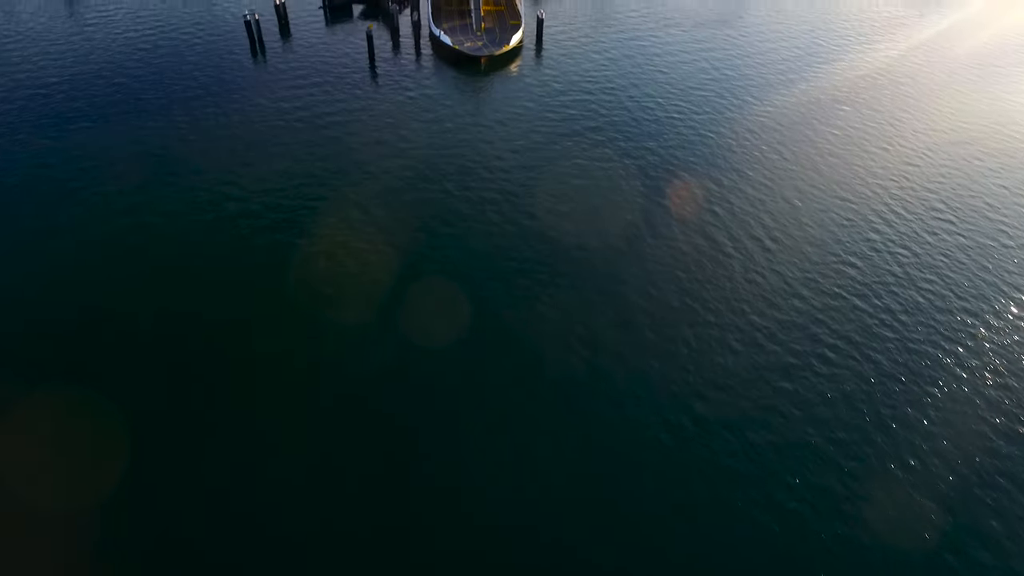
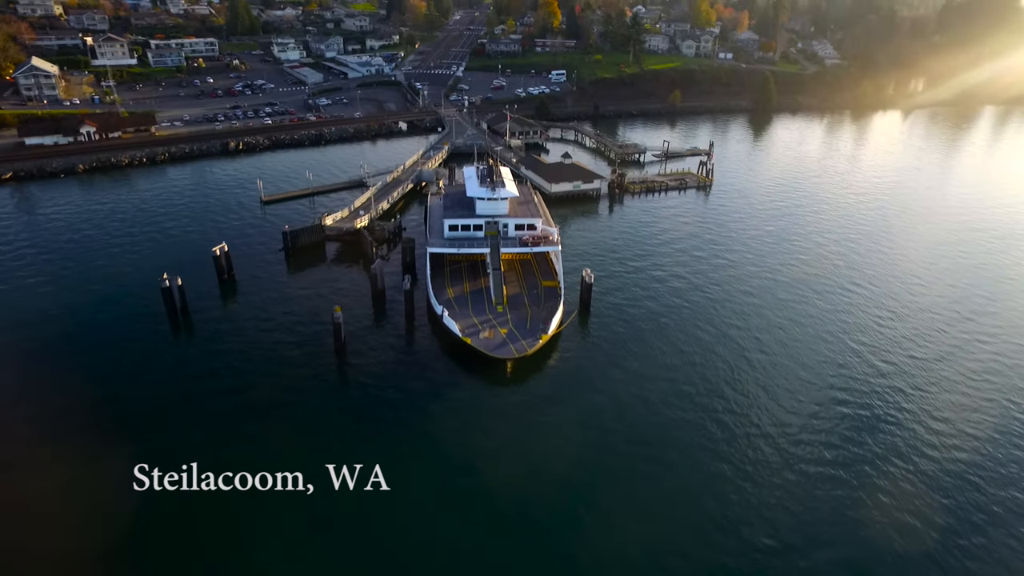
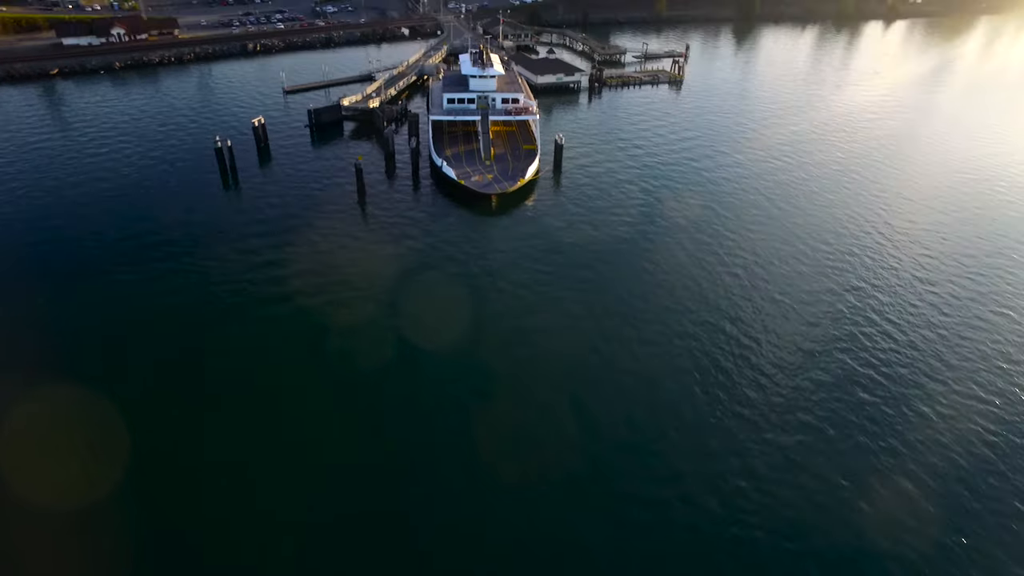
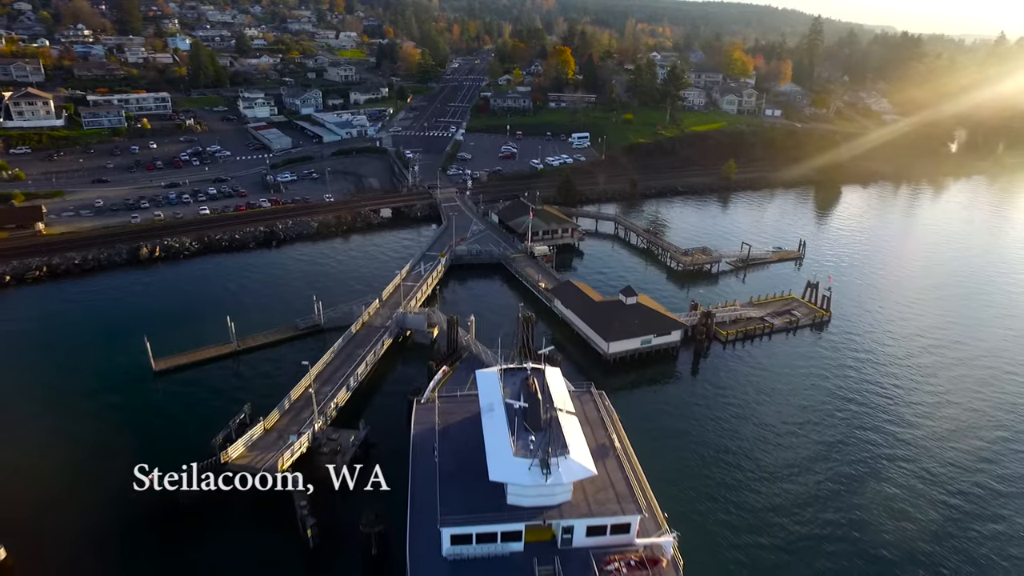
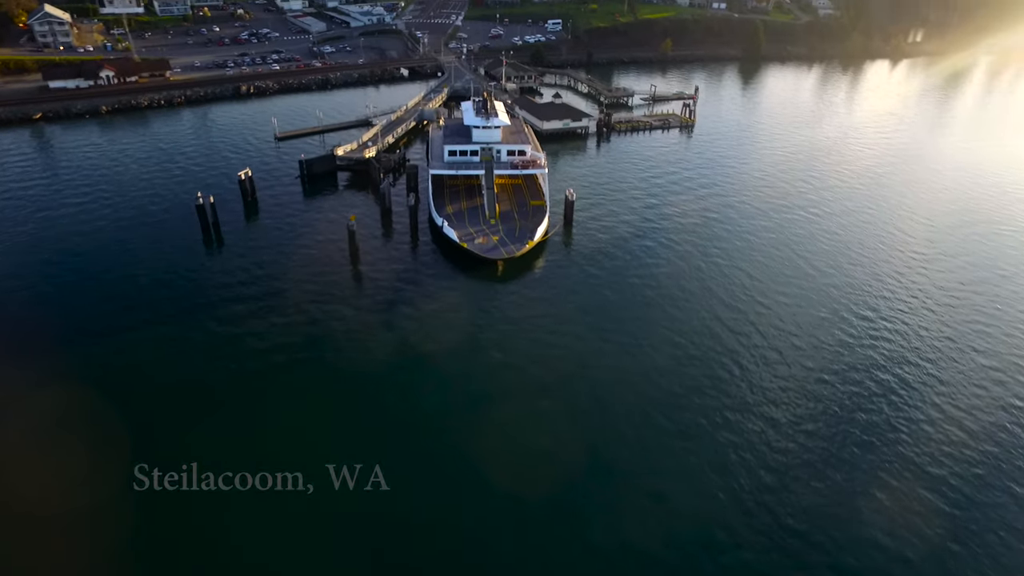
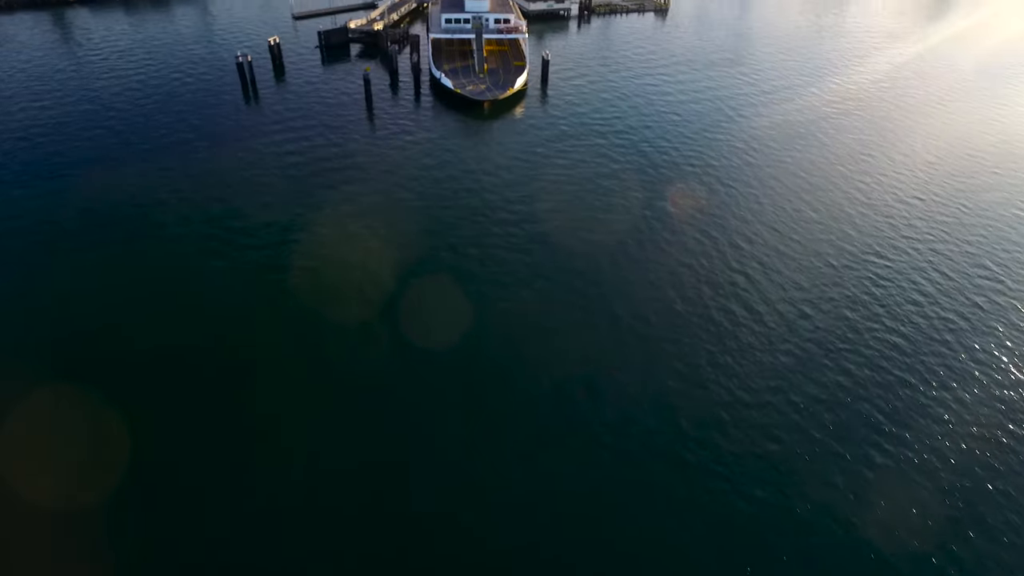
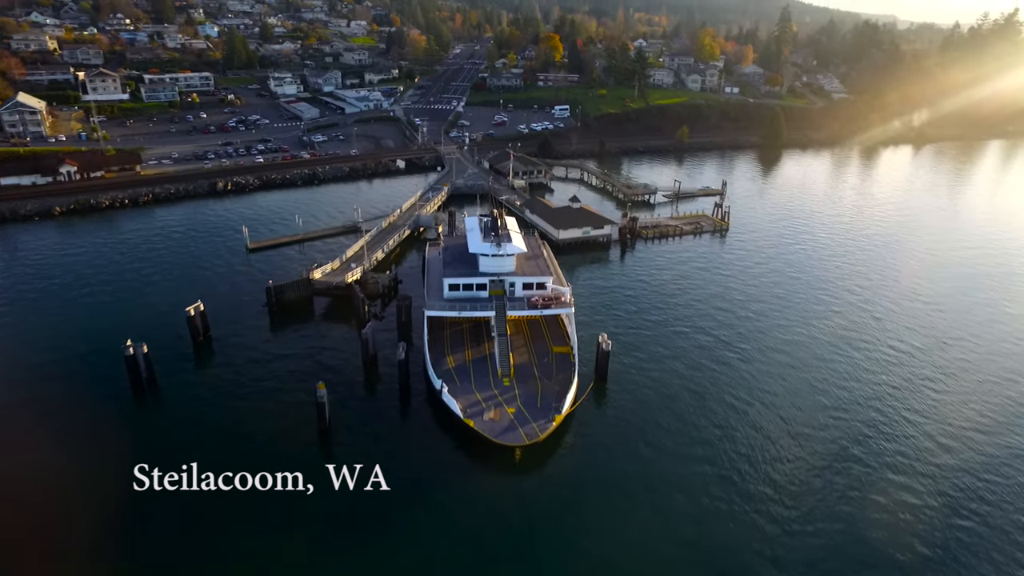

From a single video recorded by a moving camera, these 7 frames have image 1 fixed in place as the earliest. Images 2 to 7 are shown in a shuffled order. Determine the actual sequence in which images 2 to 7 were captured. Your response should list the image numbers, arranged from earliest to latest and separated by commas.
6, 3, 5, 2, 7, 4
